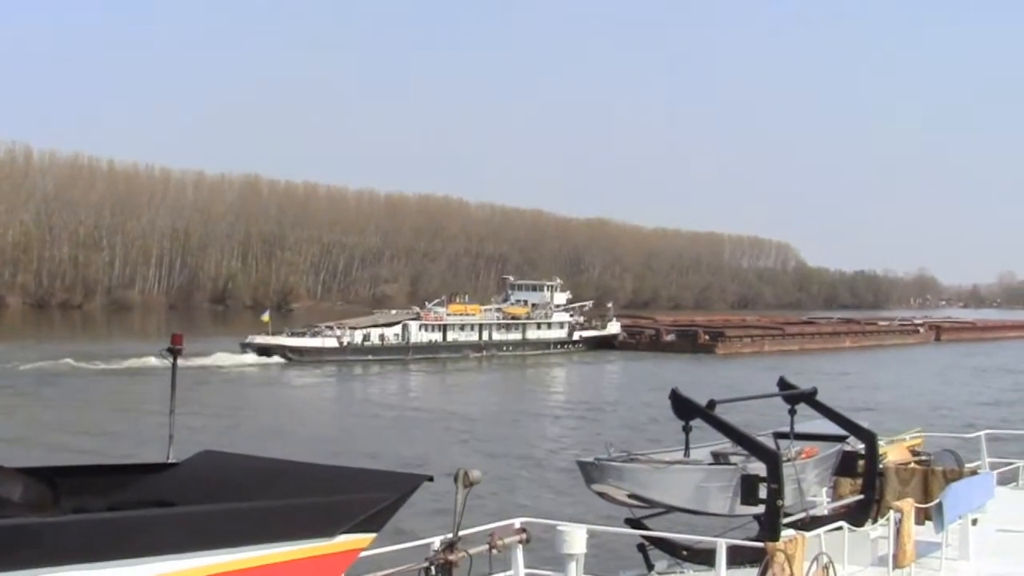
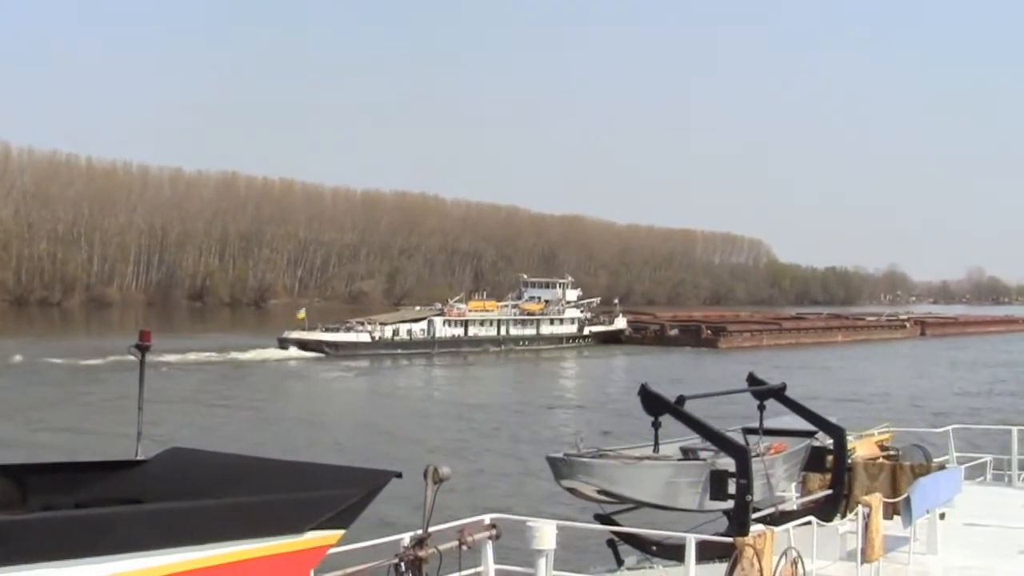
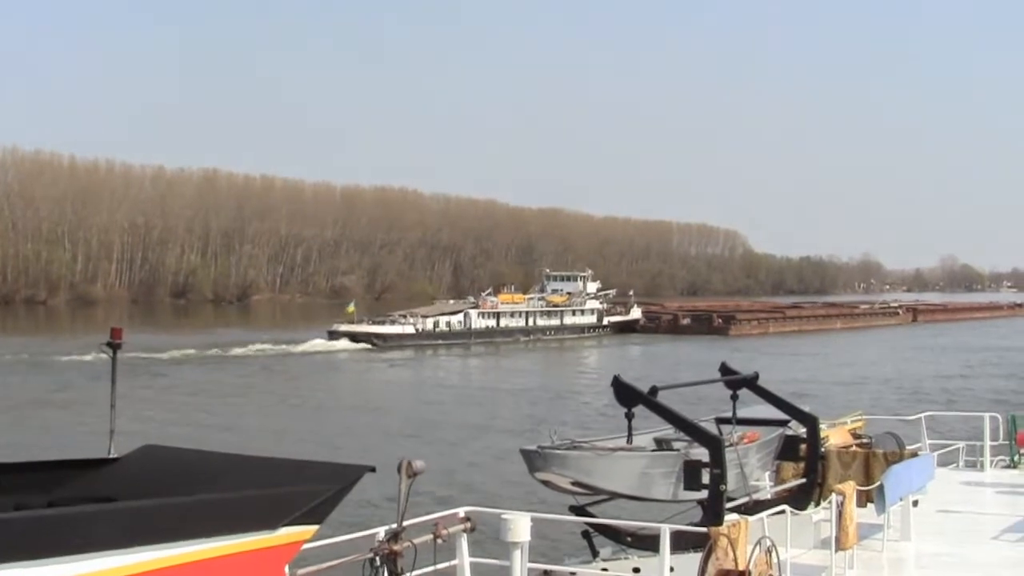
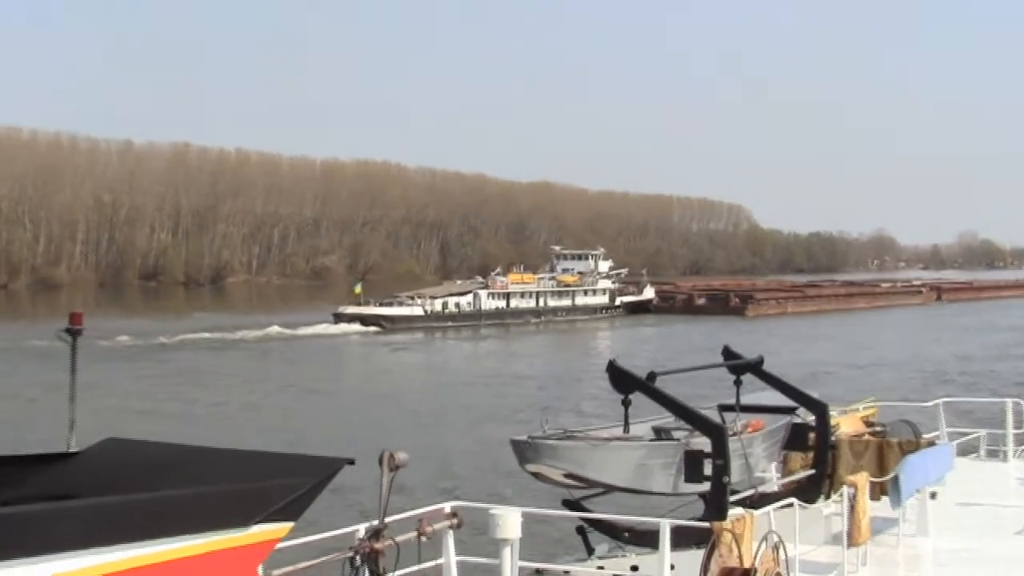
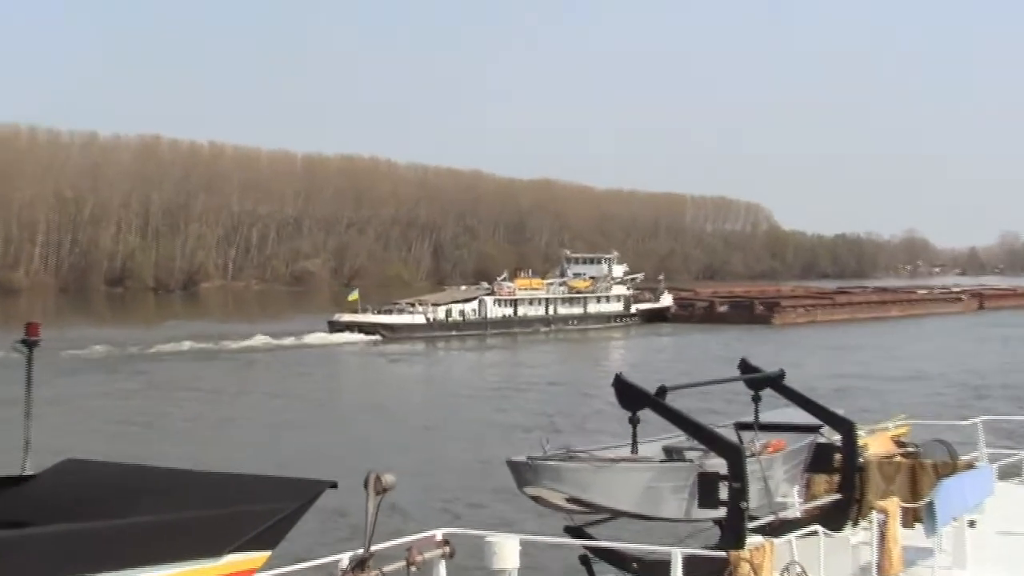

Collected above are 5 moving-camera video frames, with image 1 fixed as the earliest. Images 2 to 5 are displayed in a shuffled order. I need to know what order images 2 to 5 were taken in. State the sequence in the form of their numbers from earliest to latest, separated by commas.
2, 3, 4, 5
